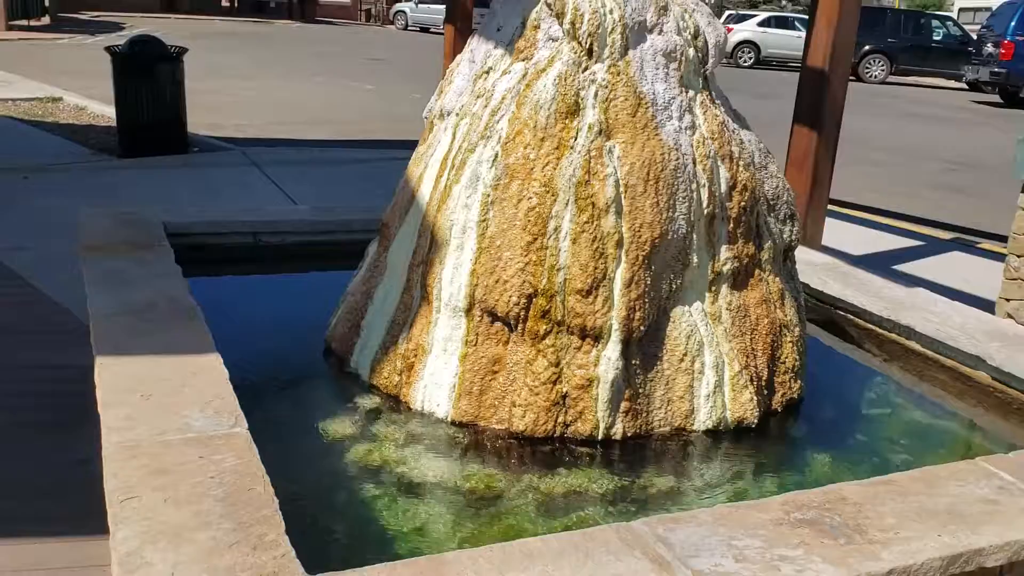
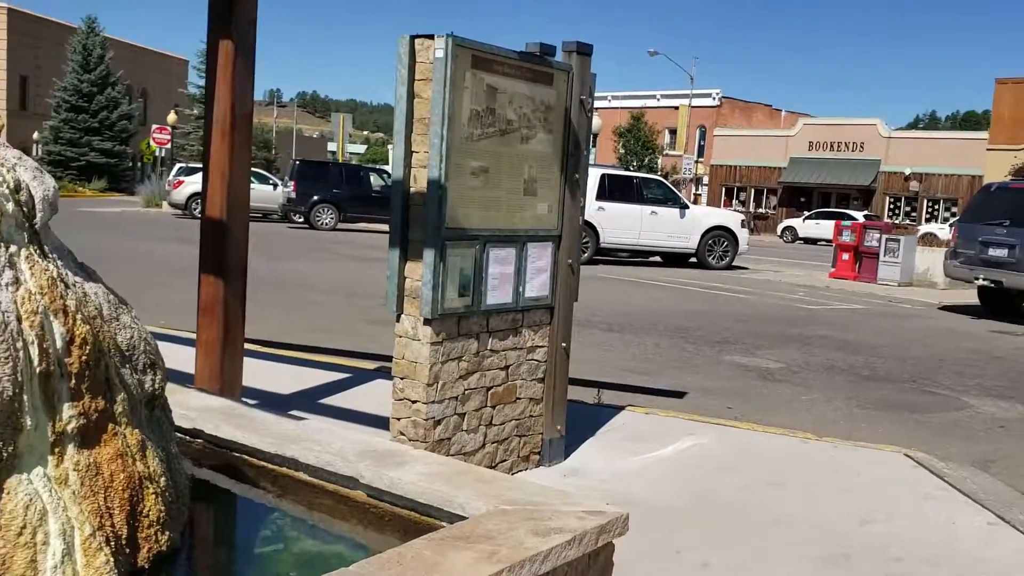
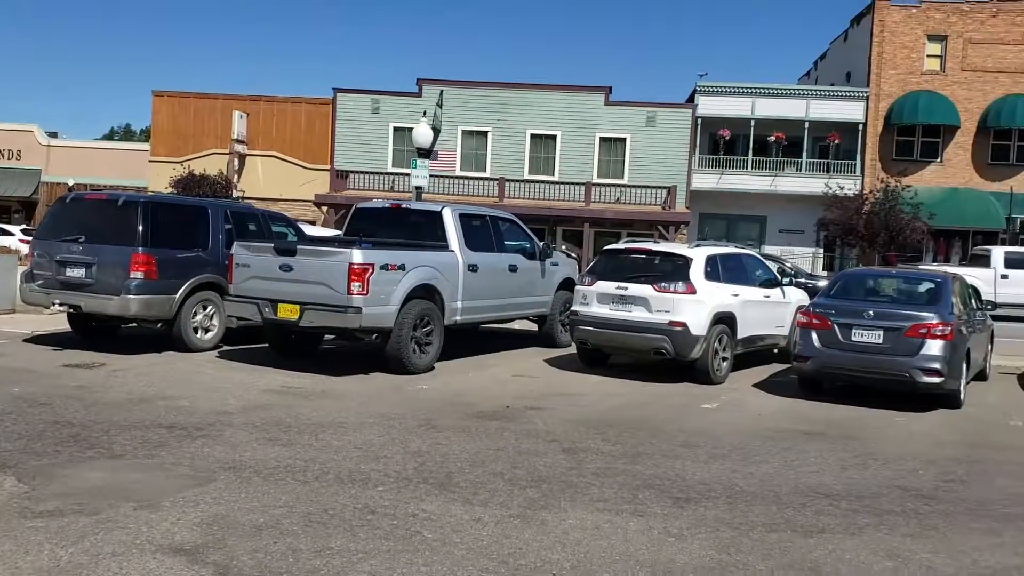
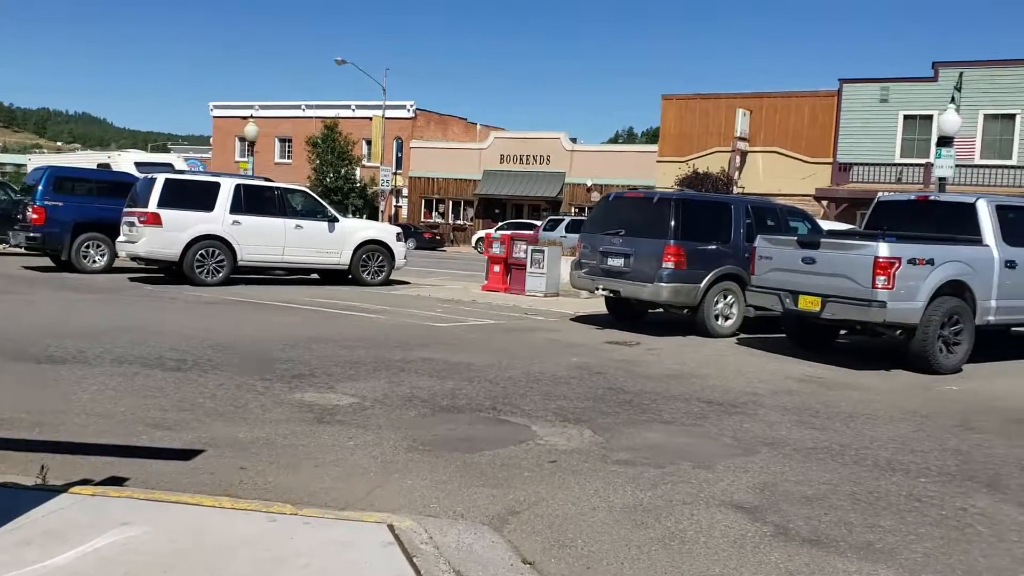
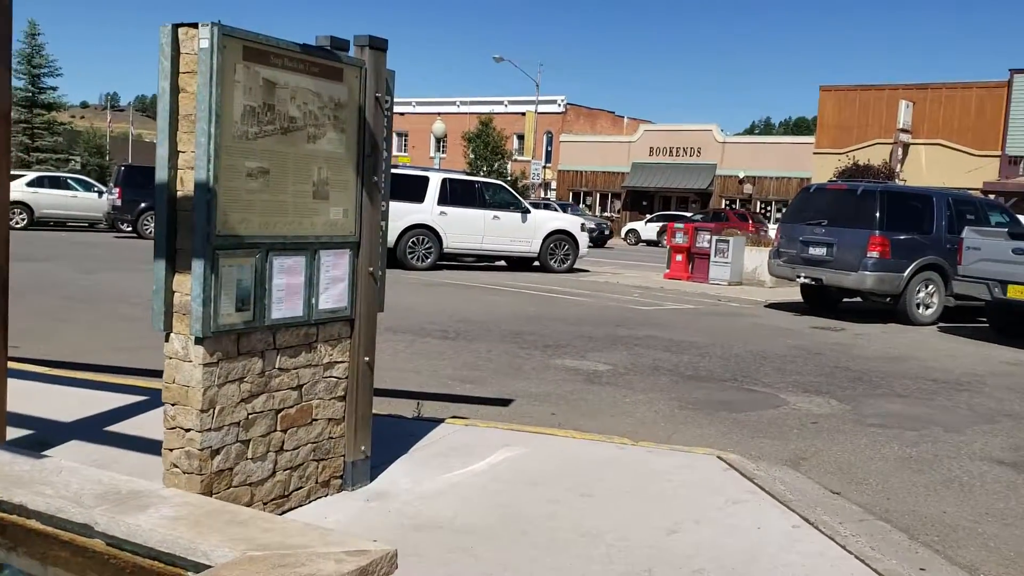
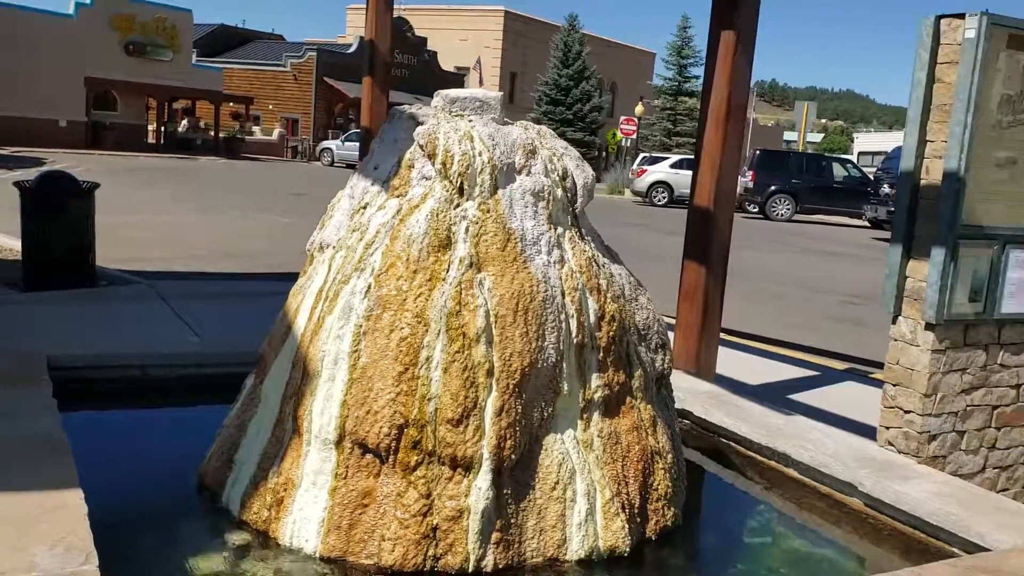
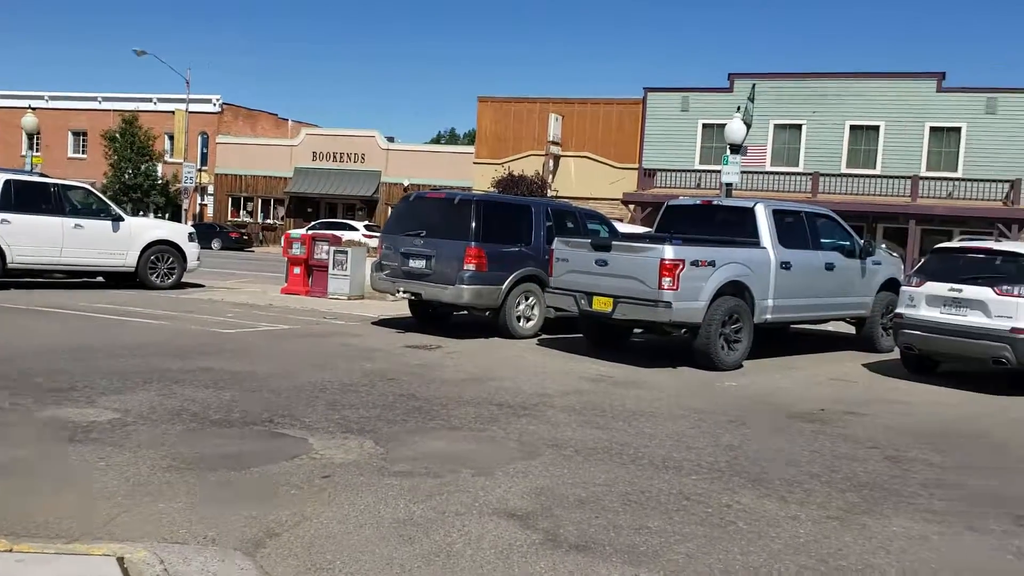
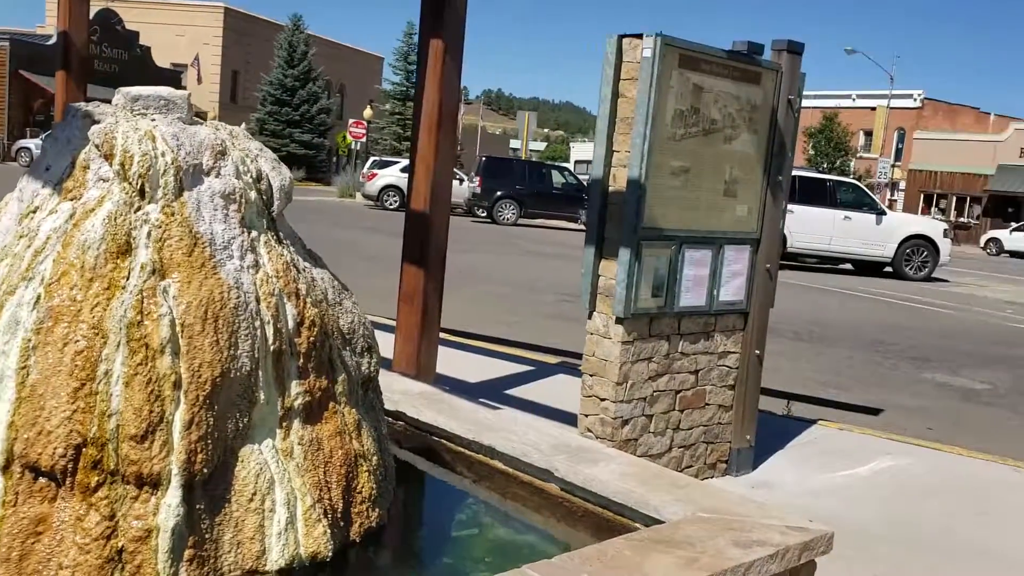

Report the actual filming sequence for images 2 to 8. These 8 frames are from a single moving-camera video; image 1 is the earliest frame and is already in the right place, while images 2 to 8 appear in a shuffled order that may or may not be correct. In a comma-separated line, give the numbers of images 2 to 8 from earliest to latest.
6, 8, 2, 5, 4, 7, 3
